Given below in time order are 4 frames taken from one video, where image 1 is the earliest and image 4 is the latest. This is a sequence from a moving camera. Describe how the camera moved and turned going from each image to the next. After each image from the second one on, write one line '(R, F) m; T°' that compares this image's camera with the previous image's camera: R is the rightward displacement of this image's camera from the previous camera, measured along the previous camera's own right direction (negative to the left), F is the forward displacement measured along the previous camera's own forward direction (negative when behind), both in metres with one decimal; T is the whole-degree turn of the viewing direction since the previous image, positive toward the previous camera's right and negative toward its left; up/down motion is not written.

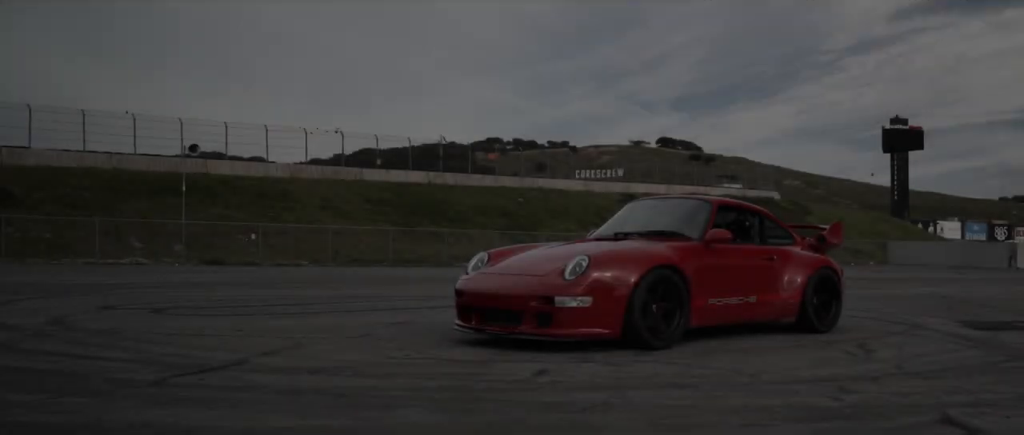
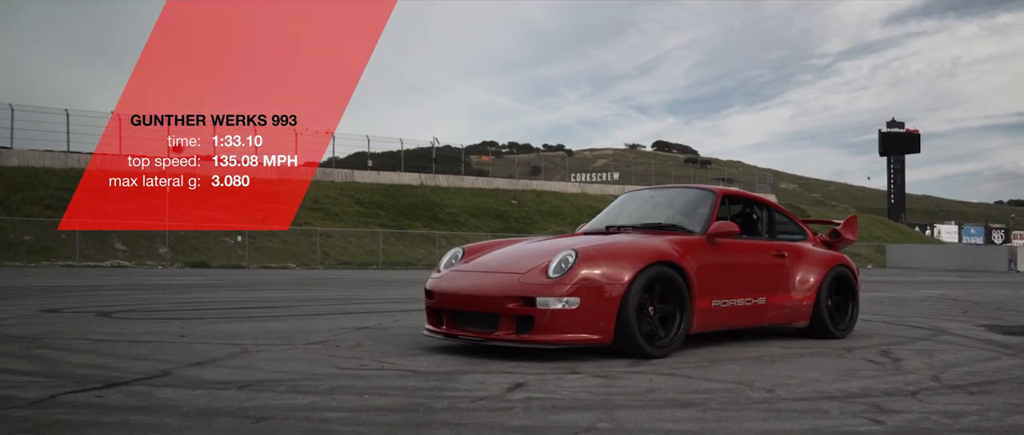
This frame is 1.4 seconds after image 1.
(+0.1, +0.8) m; 0°
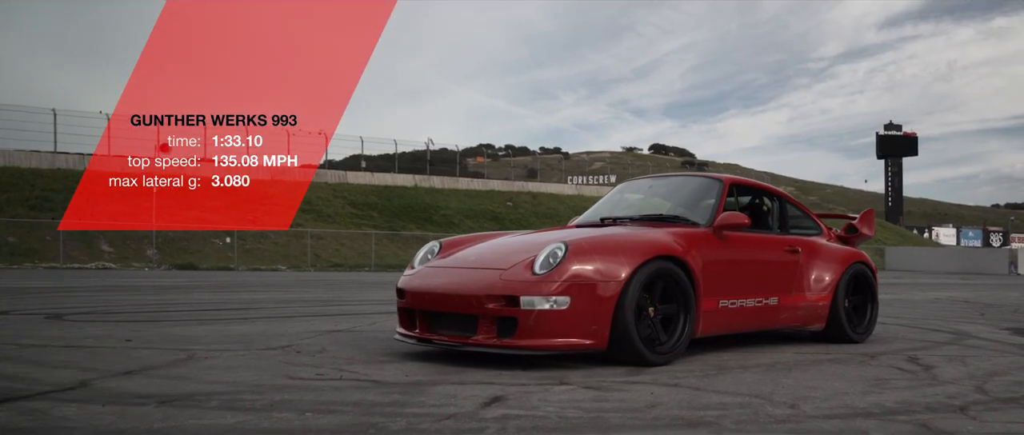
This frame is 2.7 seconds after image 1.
(+0.1, +0.7) m; 0°
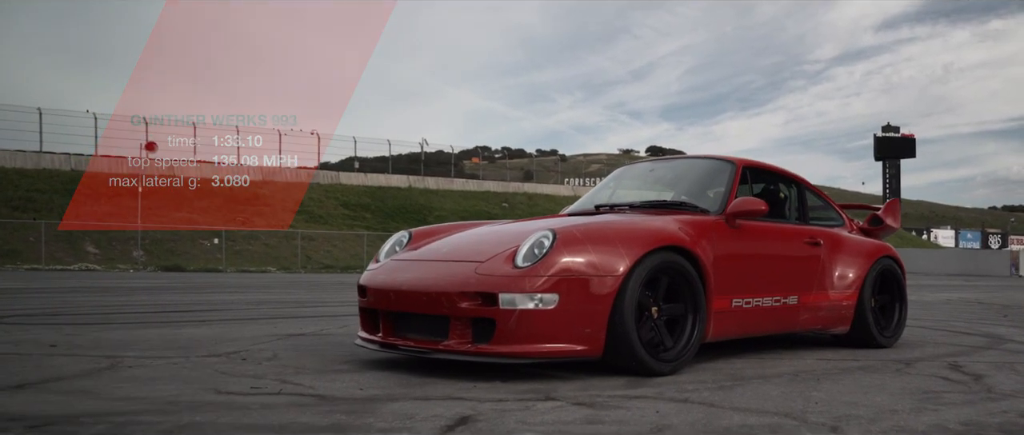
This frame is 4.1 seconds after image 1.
(+0.1, +0.7) m; 0°
